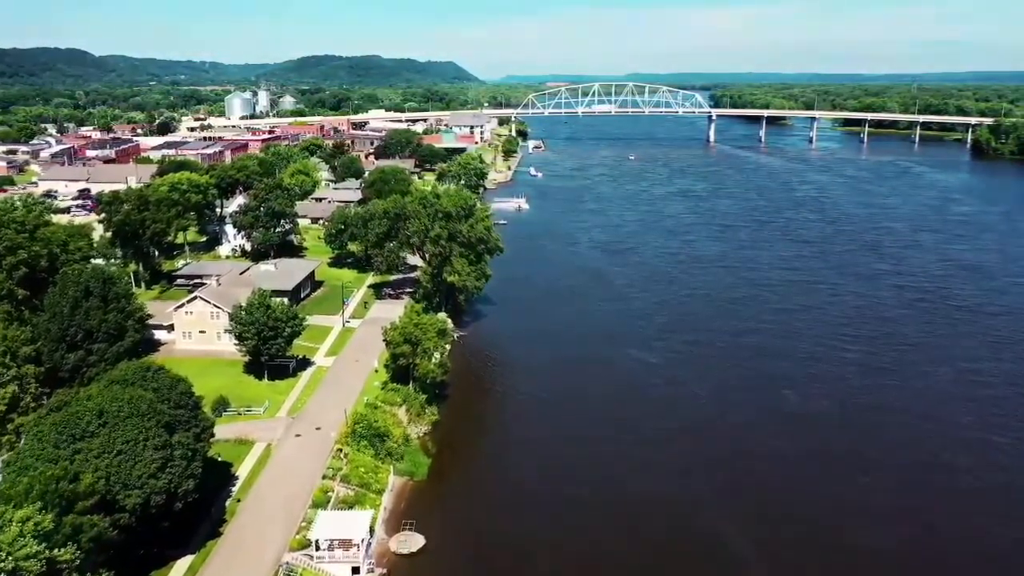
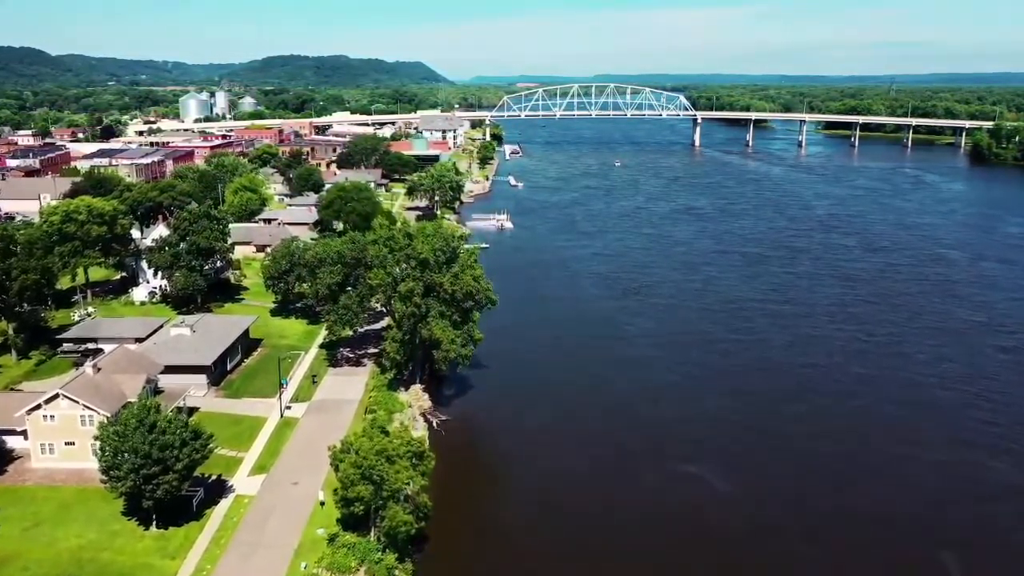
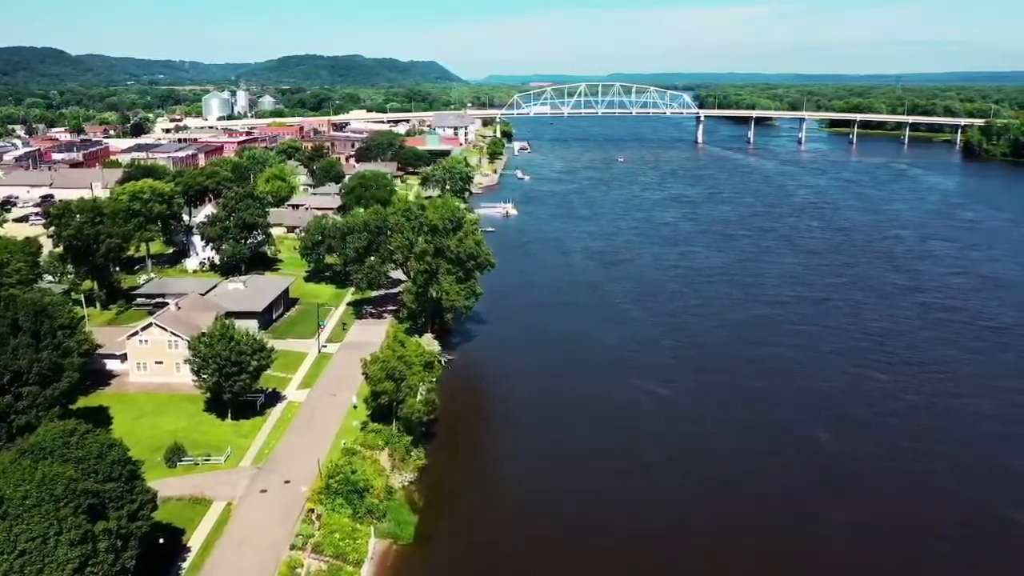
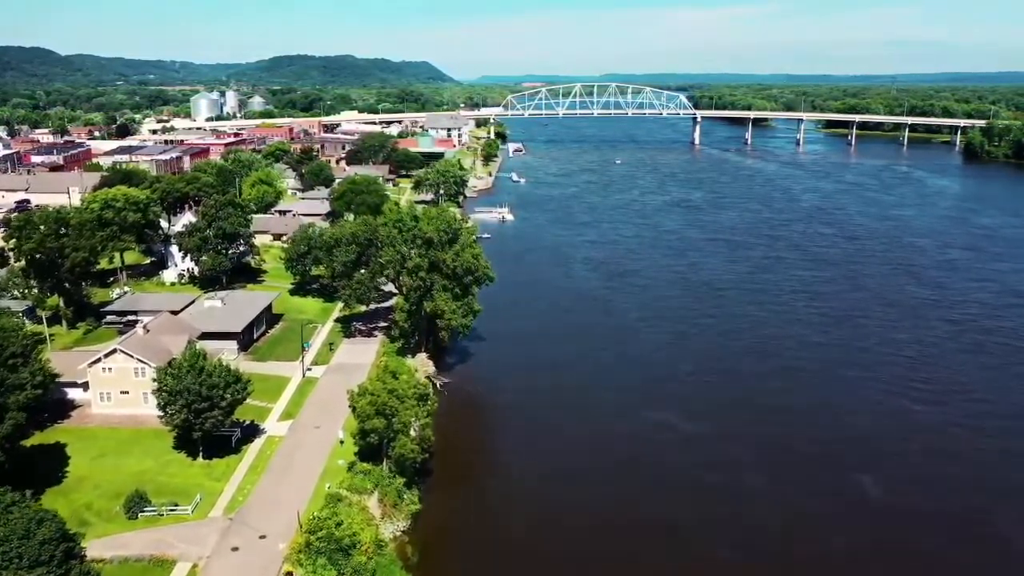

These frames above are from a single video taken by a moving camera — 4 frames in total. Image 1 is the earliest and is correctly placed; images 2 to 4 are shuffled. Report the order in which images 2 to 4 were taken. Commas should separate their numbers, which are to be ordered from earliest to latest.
3, 4, 2
